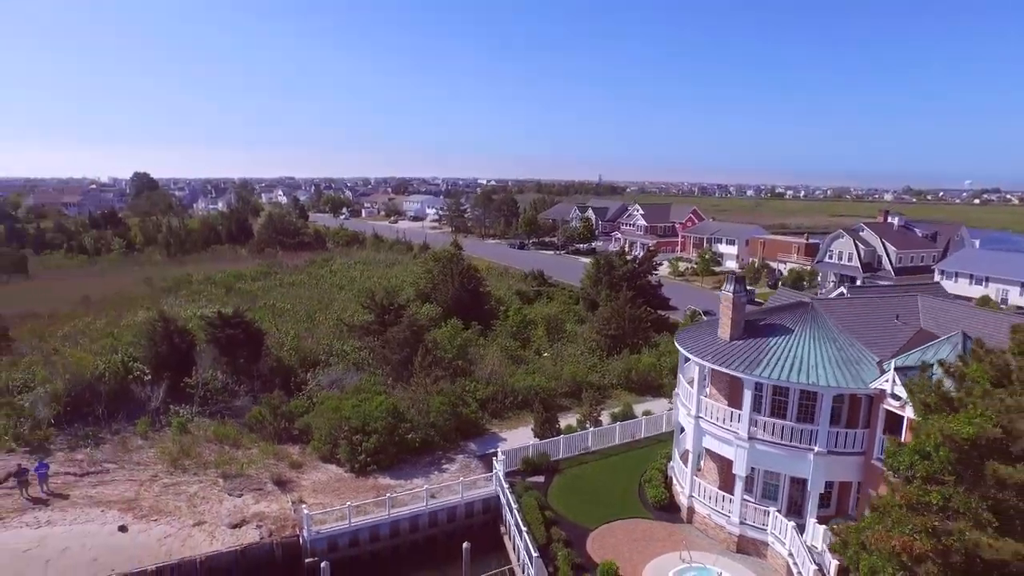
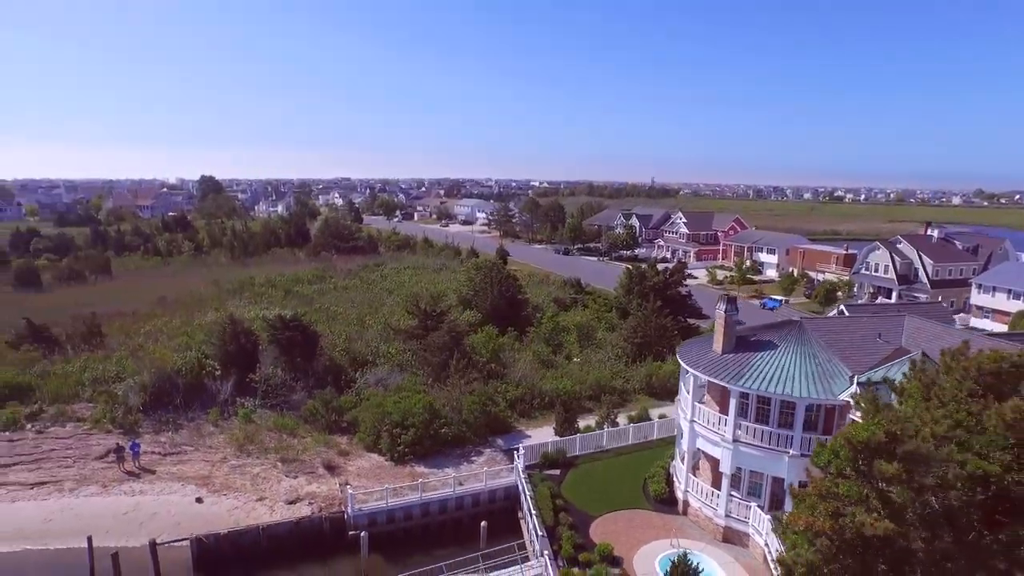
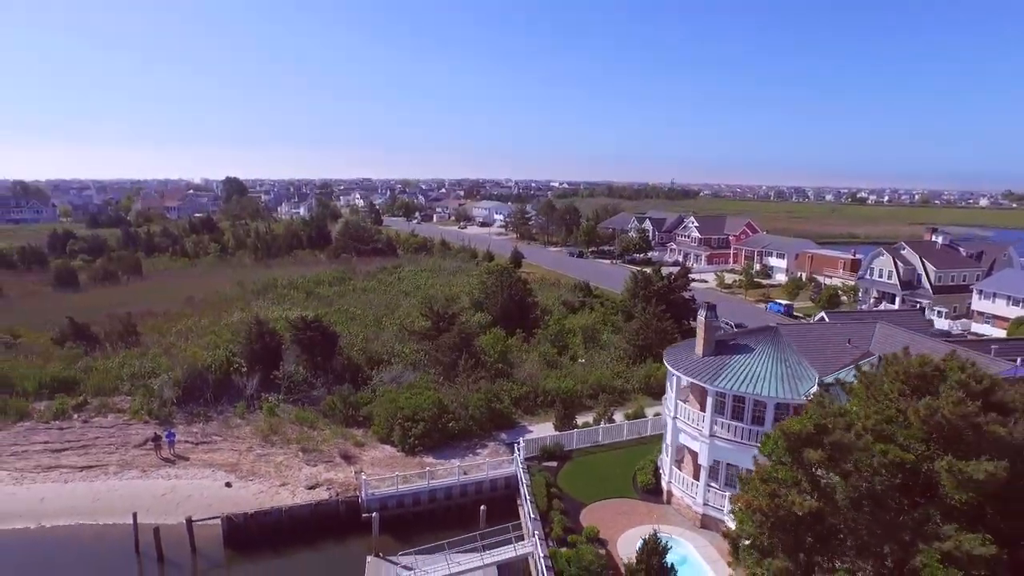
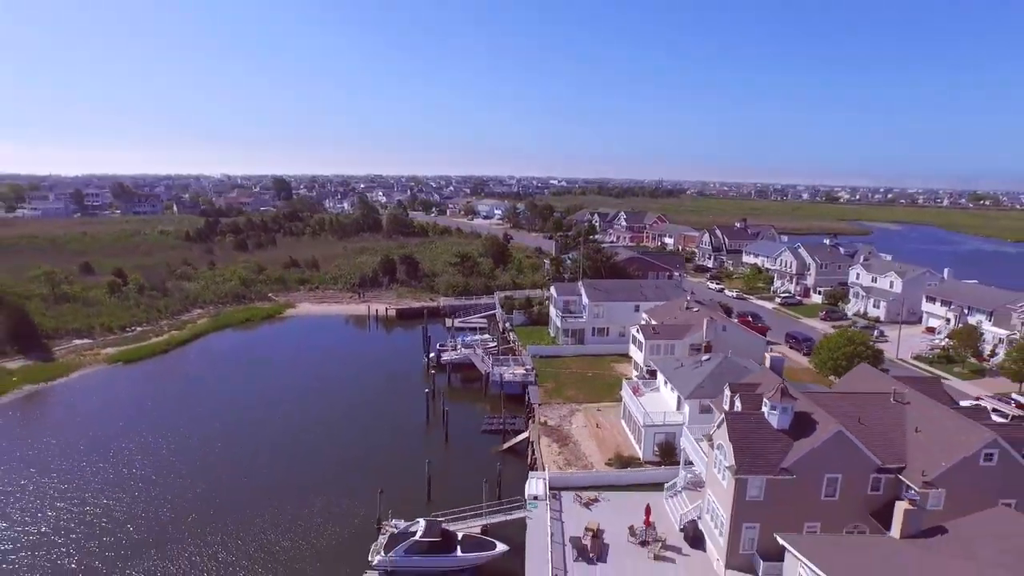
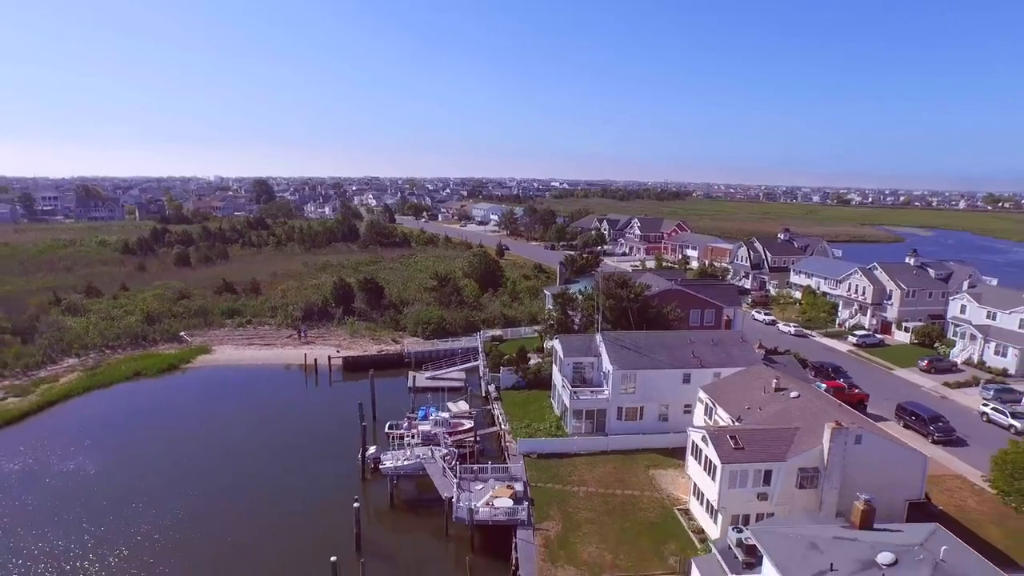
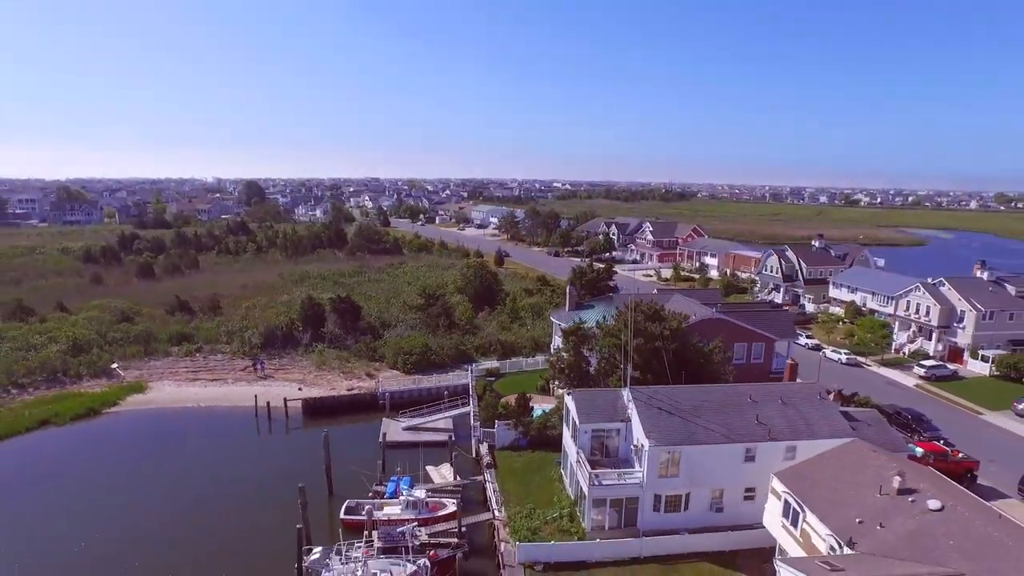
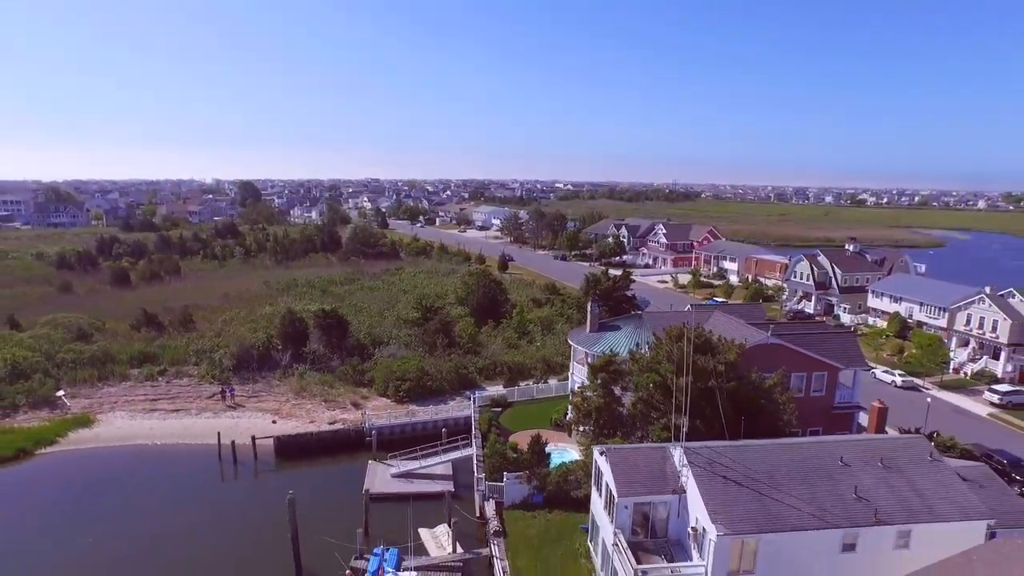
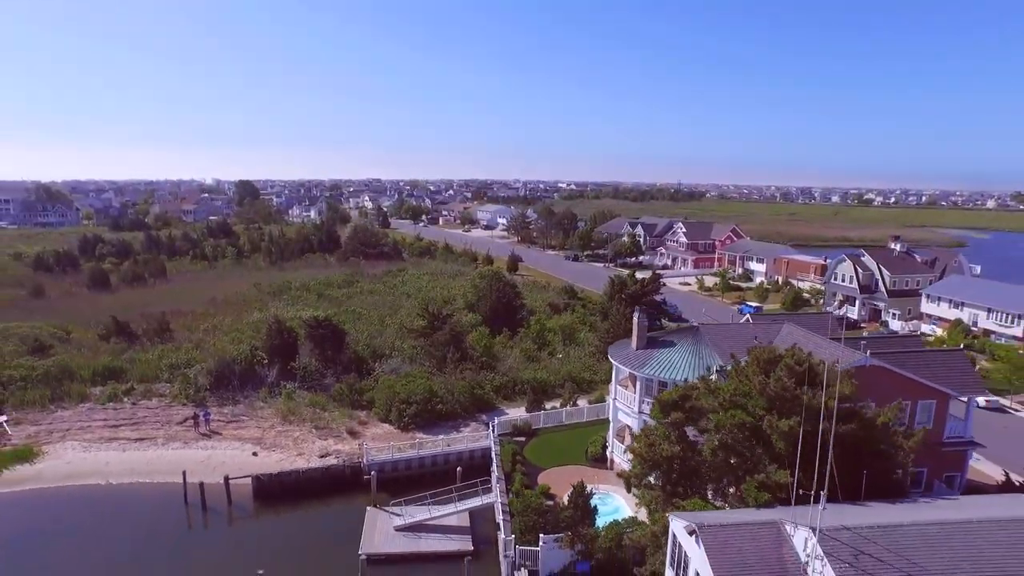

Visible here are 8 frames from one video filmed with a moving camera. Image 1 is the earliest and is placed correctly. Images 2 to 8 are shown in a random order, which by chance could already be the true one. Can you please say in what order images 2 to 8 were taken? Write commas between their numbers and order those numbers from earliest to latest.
2, 3, 8, 7, 6, 5, 4
